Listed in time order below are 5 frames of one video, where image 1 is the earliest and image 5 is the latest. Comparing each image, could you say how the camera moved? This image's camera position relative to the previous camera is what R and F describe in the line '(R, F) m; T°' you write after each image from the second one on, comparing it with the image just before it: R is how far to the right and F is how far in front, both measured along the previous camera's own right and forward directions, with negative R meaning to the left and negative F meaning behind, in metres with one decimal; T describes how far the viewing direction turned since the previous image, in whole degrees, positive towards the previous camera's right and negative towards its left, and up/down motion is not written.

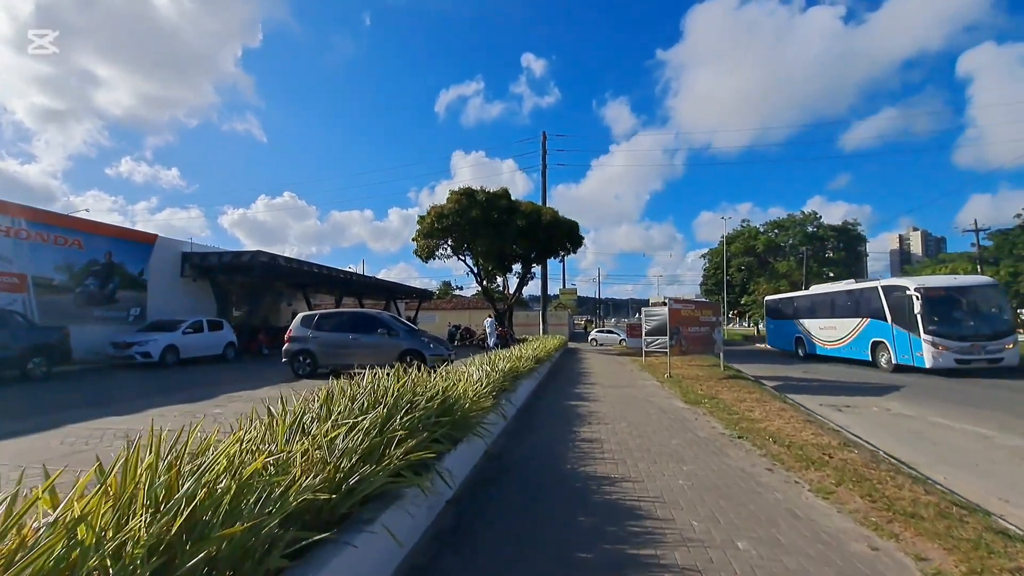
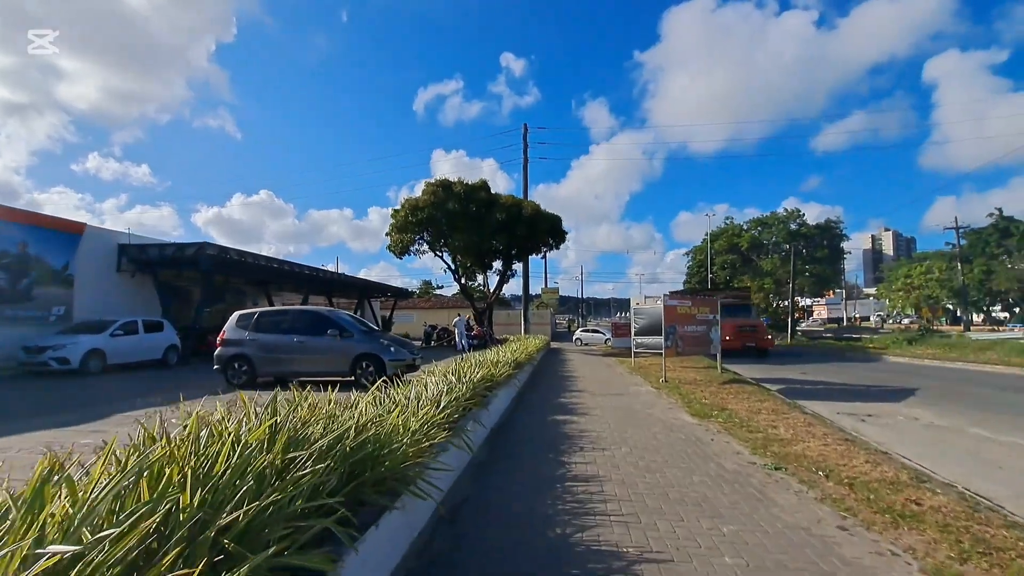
(+0.2, +2.4) m; +2°
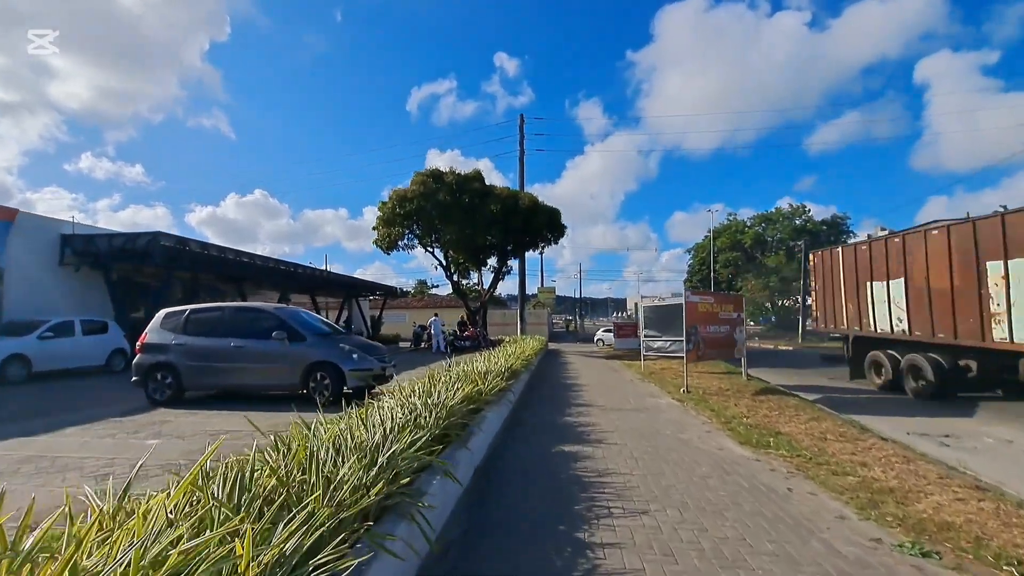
(+0.1, +2.9) m; 0°
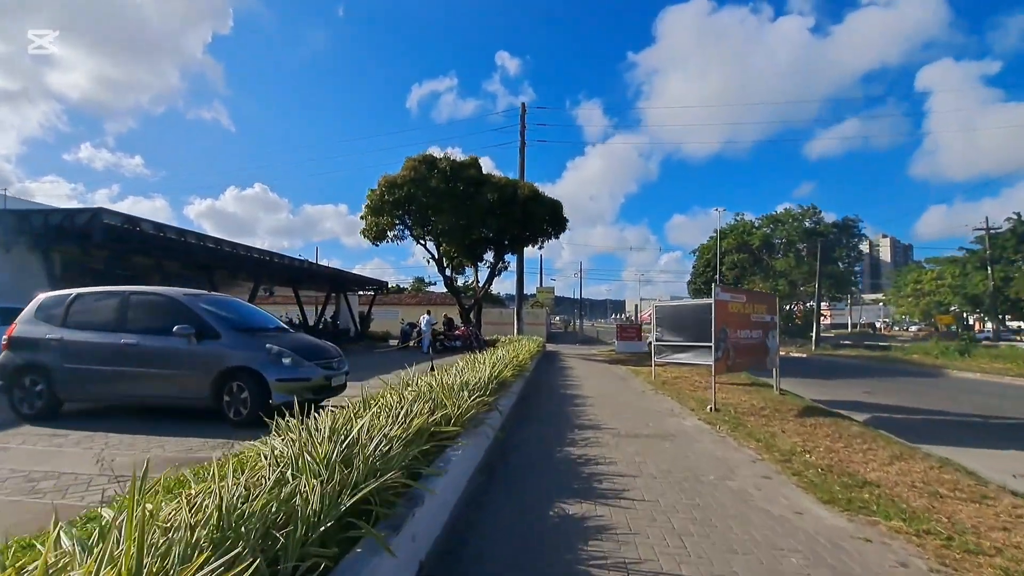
(+0.2, +2.8) m; 0°
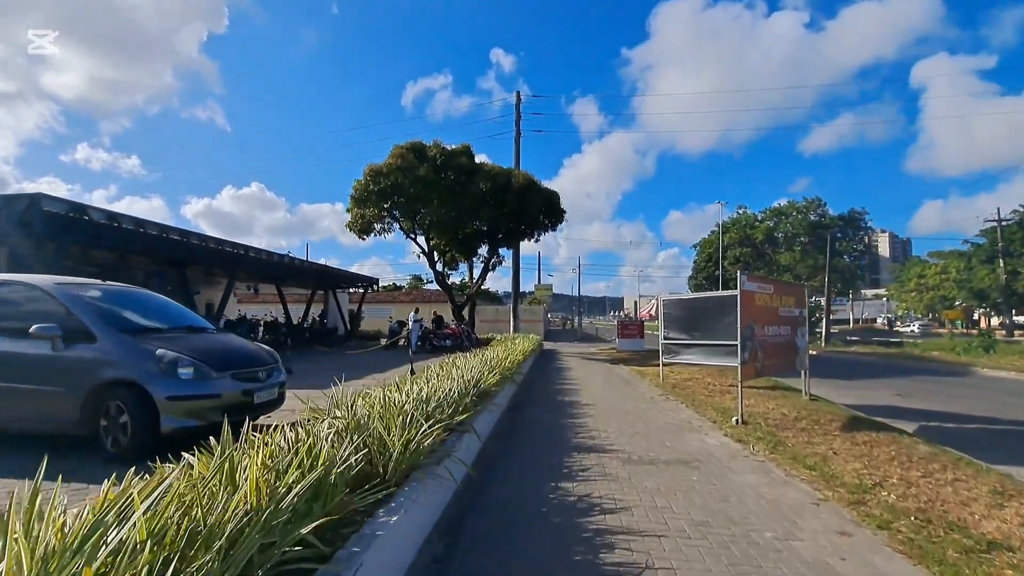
(+0.3, +2.1) m; 0°
